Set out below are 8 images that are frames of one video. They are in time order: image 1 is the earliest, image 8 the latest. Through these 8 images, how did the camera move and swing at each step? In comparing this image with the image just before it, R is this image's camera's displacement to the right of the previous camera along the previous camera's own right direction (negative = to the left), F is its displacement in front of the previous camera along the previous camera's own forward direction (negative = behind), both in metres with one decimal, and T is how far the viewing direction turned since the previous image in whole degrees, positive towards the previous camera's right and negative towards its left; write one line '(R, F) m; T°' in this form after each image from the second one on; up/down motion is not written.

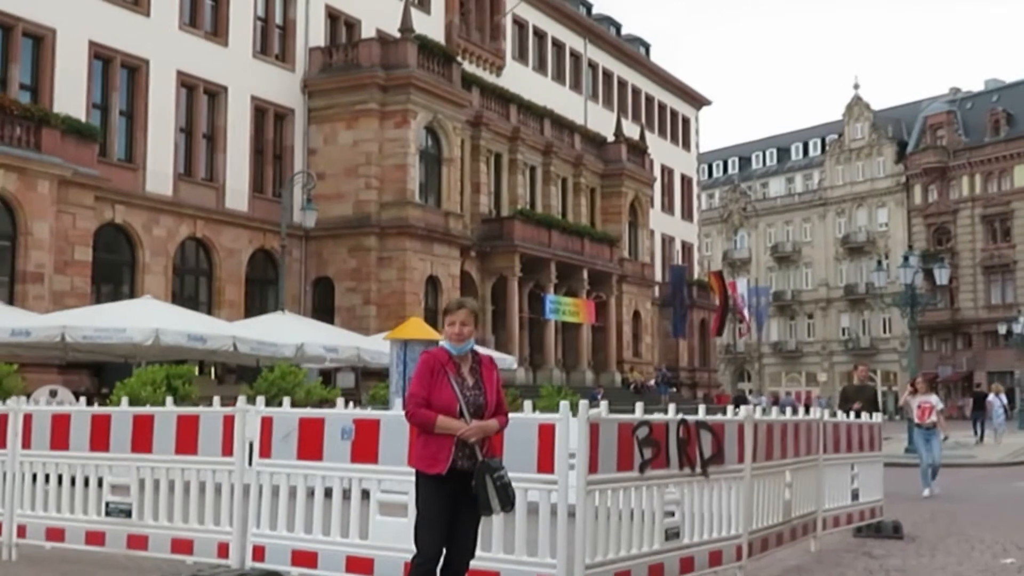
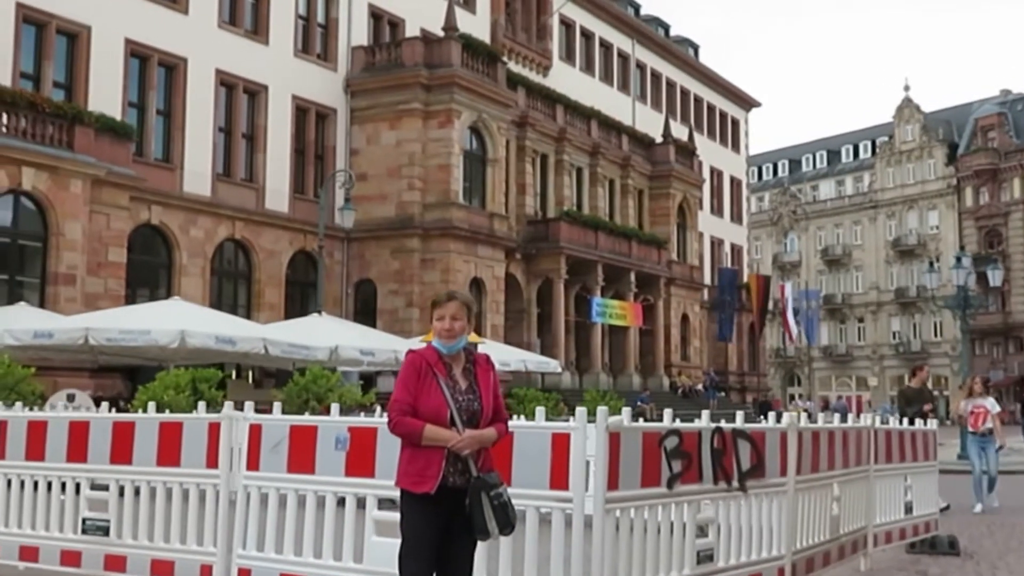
(+0.2, +0.7) m; -2°
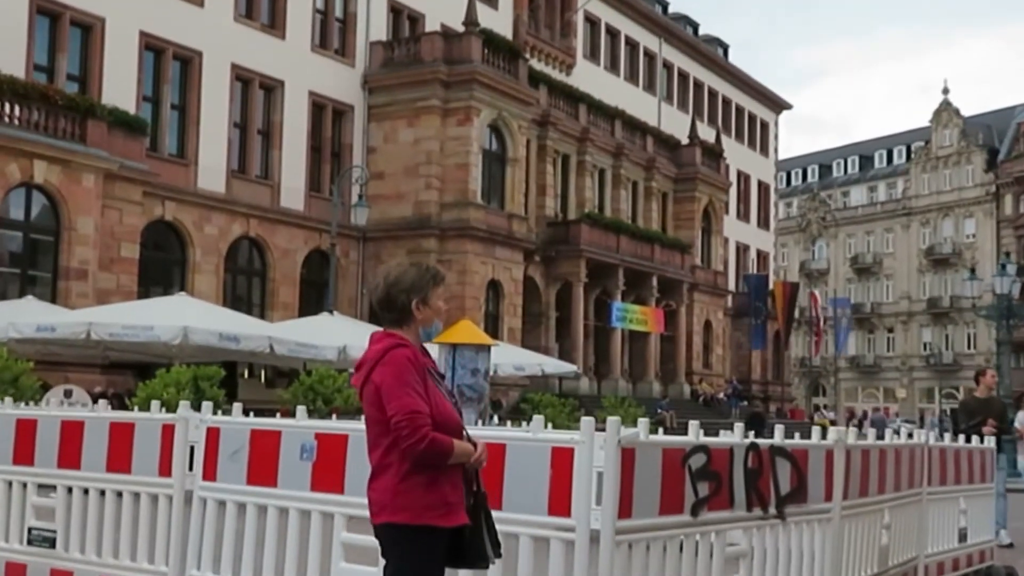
(+0.1, +0.9) m; -1°
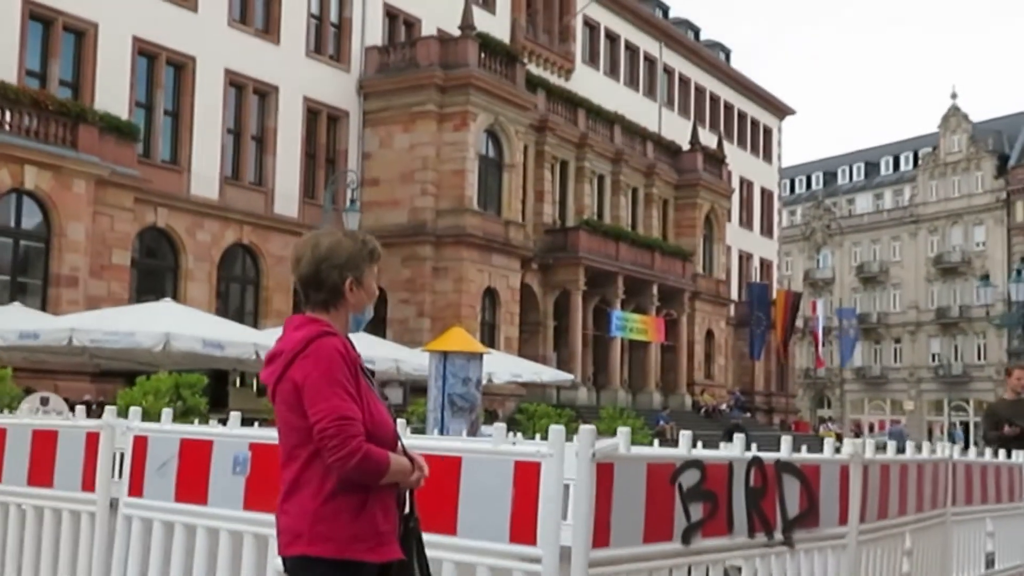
(+0.1, +0.7) m; 0°
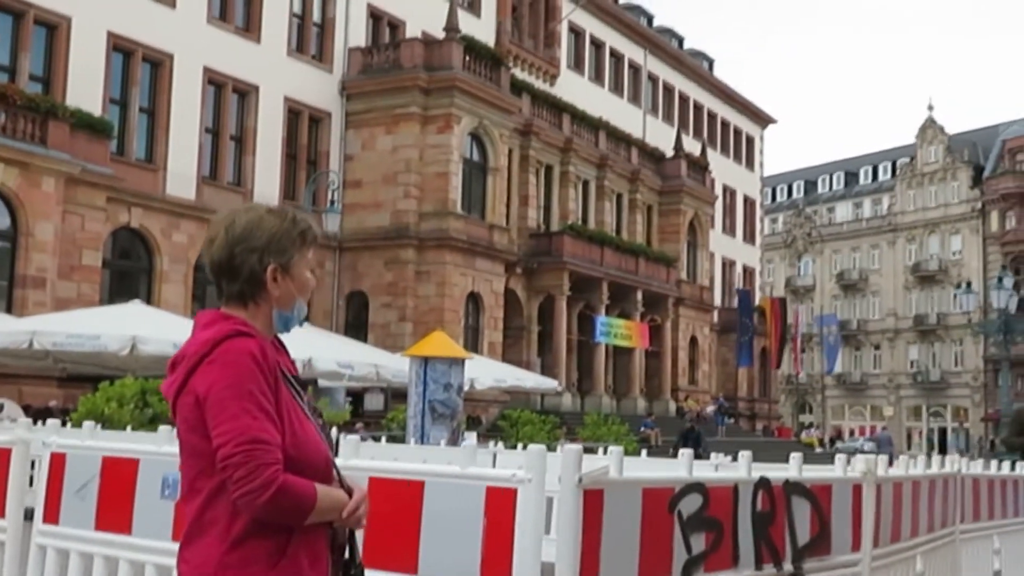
(0.0, +0.5) m; +1°
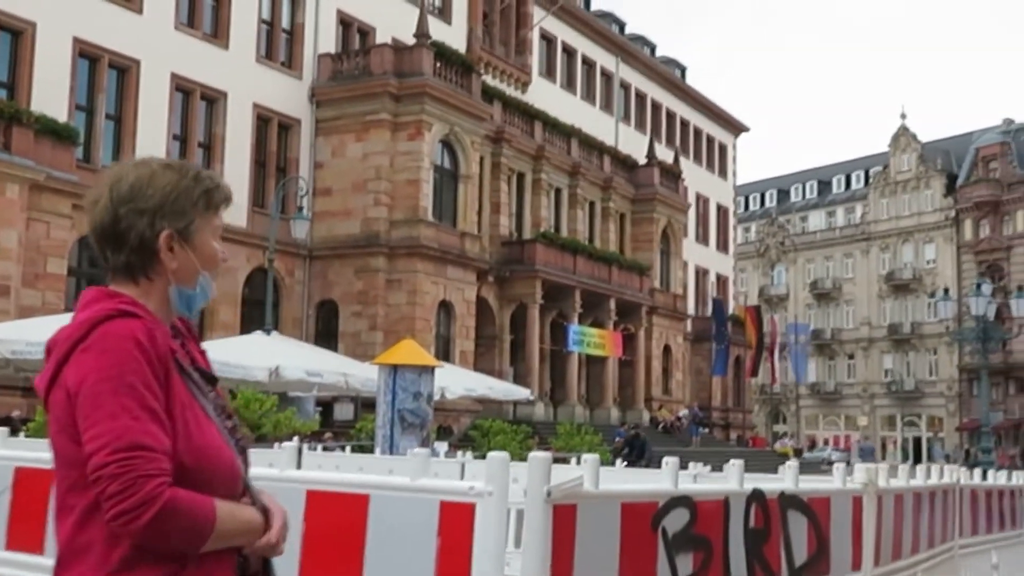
(0.0, +0.4) m; +1°
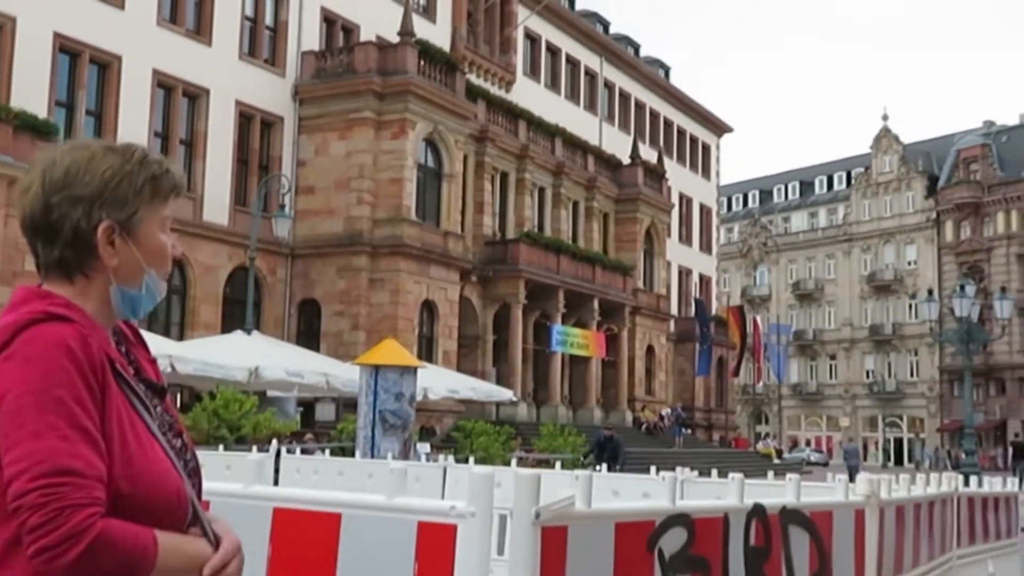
(0.0, +0.1) m; +1°
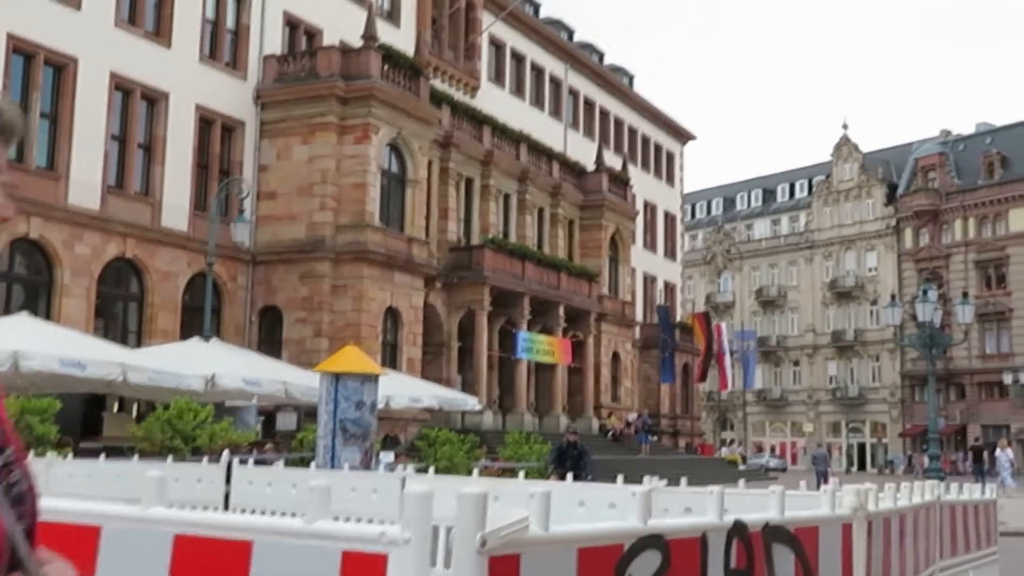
(0.0, +0.3) m; +2°
